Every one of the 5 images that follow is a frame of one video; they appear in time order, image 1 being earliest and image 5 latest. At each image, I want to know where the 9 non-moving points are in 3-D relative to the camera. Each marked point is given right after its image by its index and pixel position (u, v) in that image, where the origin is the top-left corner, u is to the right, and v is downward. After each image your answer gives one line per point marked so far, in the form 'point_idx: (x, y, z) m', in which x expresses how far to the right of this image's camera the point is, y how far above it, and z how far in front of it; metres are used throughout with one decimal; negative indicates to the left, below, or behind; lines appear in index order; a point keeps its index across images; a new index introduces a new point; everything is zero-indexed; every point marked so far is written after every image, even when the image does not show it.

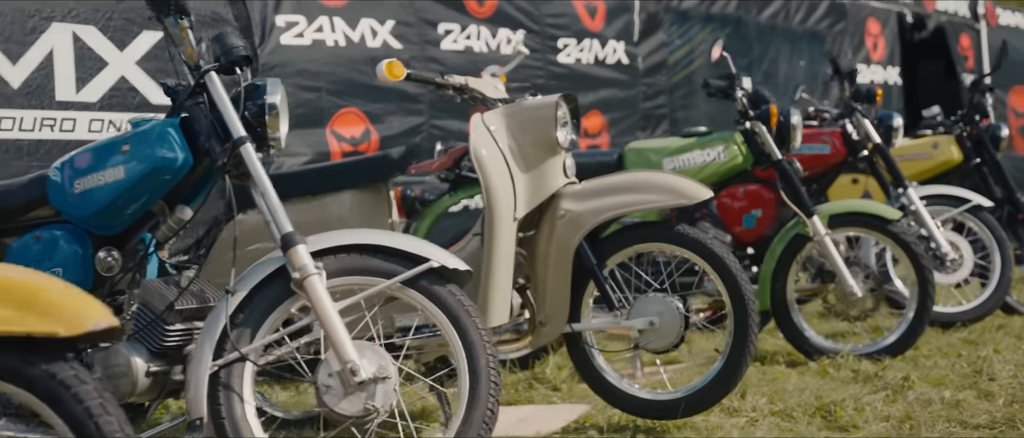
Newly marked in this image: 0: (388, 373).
0: (-0.8, -1.0, +4.5) m
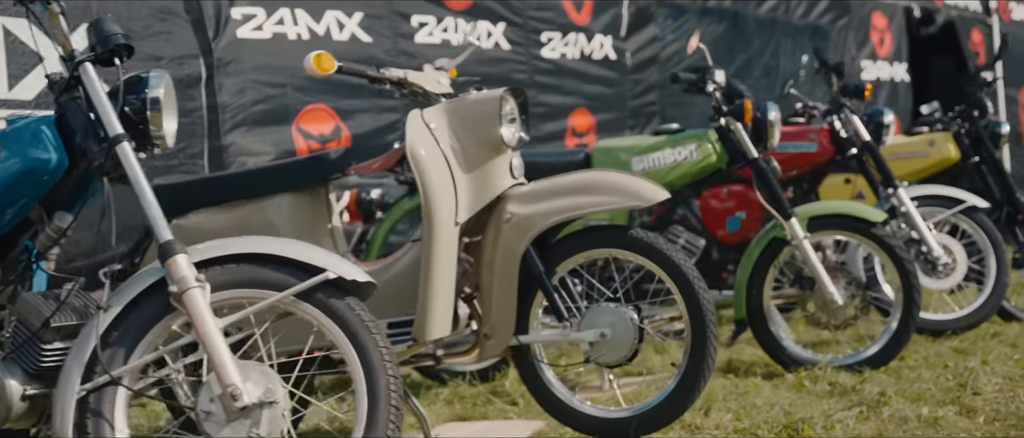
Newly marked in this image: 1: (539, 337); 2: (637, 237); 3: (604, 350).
0: (-1.4, -1.0, +4.1) m
1: (+0.2, -1.1, +6.5) m
2: (+1.1, -0.2, +6.4) m
3: (+0.8, -1.2, +6.4) m
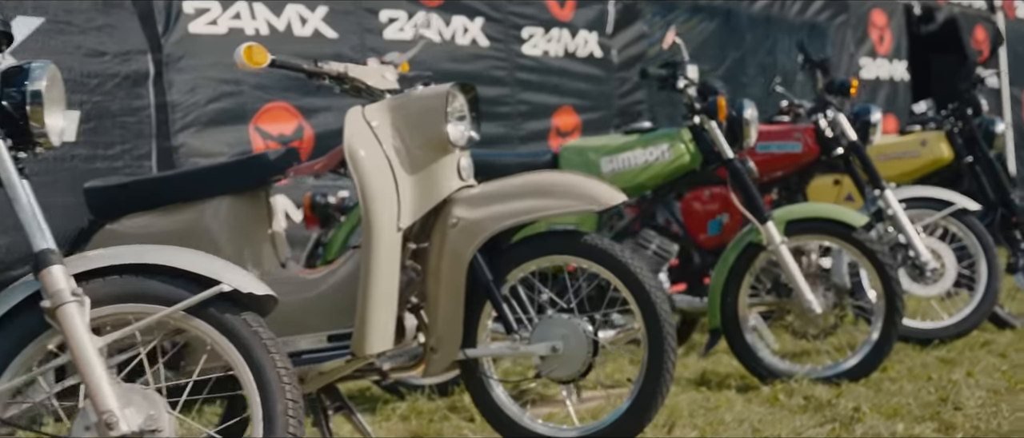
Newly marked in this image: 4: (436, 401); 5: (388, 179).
0: (-1.9, -1.1, +3.7) m
1: (-0.2, -1.1, +6.1) m
2: (+0.7, -0.2, +6.0) m
3: (+0.4, -1.2, +6.0) m
4: (-0.9, -2.0, +8.0) m
5: (-1.1, +0.3, +6.0) m
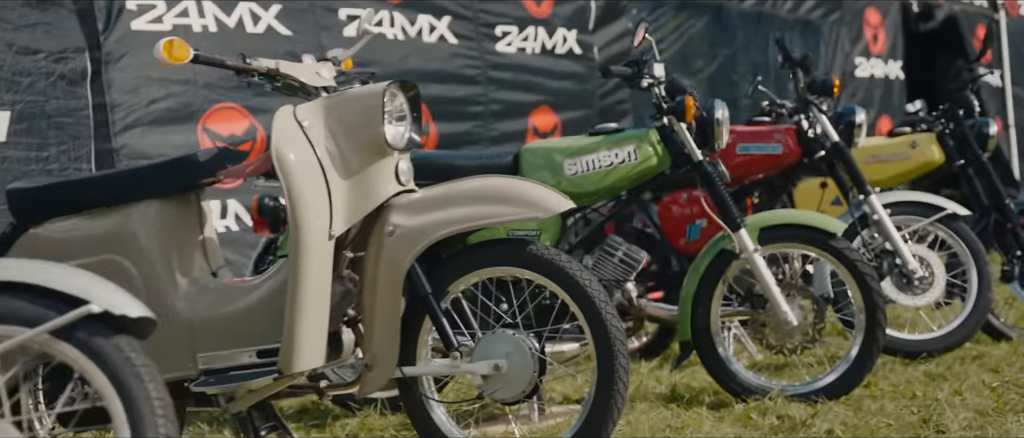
0: (-2.4, -1.1, +3.3) m
1: (-0.7, -1.2, +5.7) m
2: (+0.2, -0.3, +5.6) m
3: (-0.1, -1.3, +5.6) m
4: (-1.3, -2.1, +7.5) m
5: (-1.5, +0.3, +5.6) m
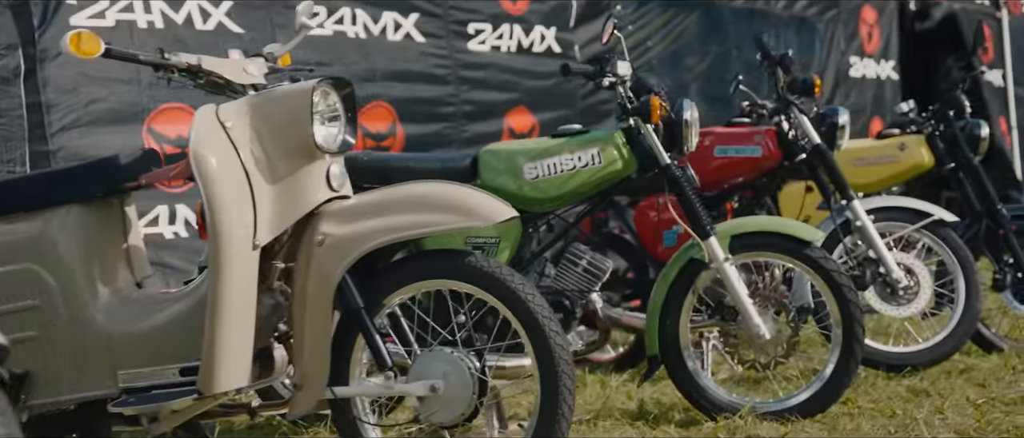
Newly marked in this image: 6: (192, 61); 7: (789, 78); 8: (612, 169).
0: (-2.8, -1.2, +2.9) m
1: (-1.1, -1.3, +5.3) m
2: (-0.3, -0.3, +5.2) m
3: (-0.6, -1.4, +5.2) m
4: (-1.8, -2.2, +7.1) m
5: (-2.0, +0.2, +5.2) m
6: (-2.4, +1.2, +5.4) m
7: (+3.6, +1.8, +9.0) m
8: (+1.0, +0.5, +7.3) m
